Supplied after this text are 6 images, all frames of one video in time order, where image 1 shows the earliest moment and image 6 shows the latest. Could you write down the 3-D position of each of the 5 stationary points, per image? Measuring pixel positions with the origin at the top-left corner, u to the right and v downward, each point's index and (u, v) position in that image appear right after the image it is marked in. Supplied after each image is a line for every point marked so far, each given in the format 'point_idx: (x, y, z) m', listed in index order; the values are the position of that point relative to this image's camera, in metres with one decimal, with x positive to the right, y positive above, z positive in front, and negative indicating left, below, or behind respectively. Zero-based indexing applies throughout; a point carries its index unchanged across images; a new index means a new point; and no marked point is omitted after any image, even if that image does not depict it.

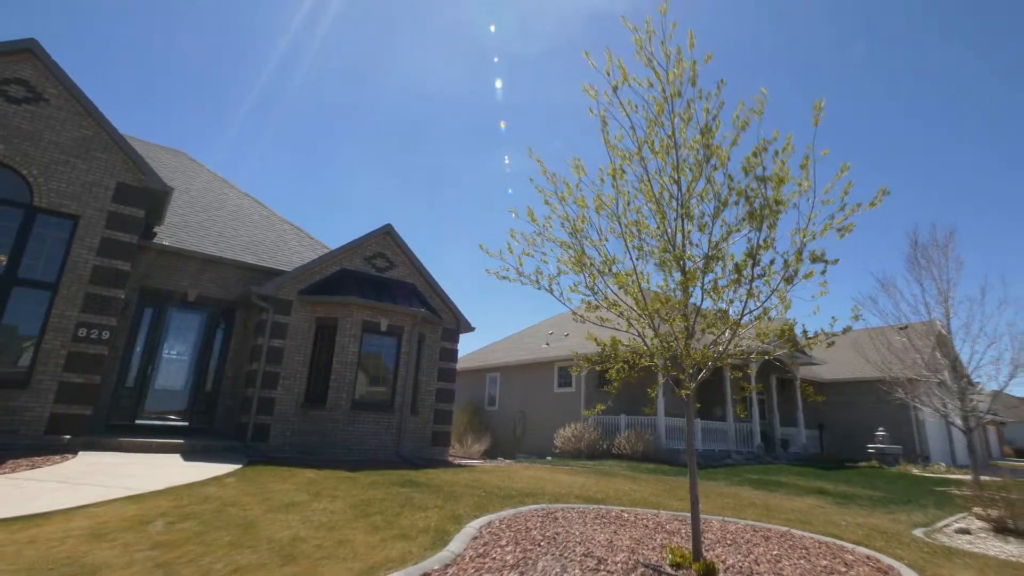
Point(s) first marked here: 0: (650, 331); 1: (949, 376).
0: (+1.5, -0.5, +5.4) m
1: (+12.5, -2.5, +15.0) m
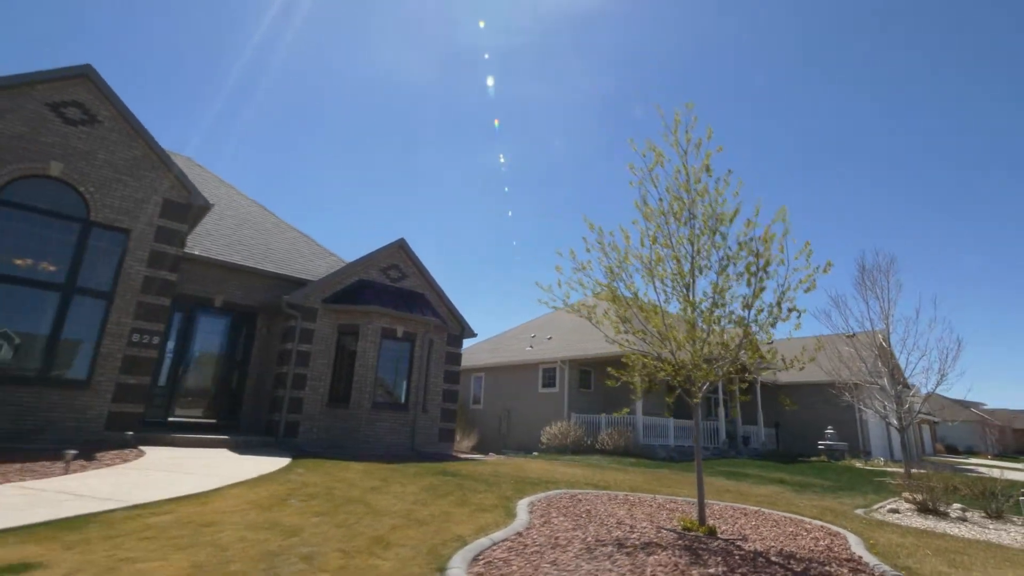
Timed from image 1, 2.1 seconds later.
0: (+2.1, -0.9, +7.0) m
1: (+12.4, -3.1, +17.4) m
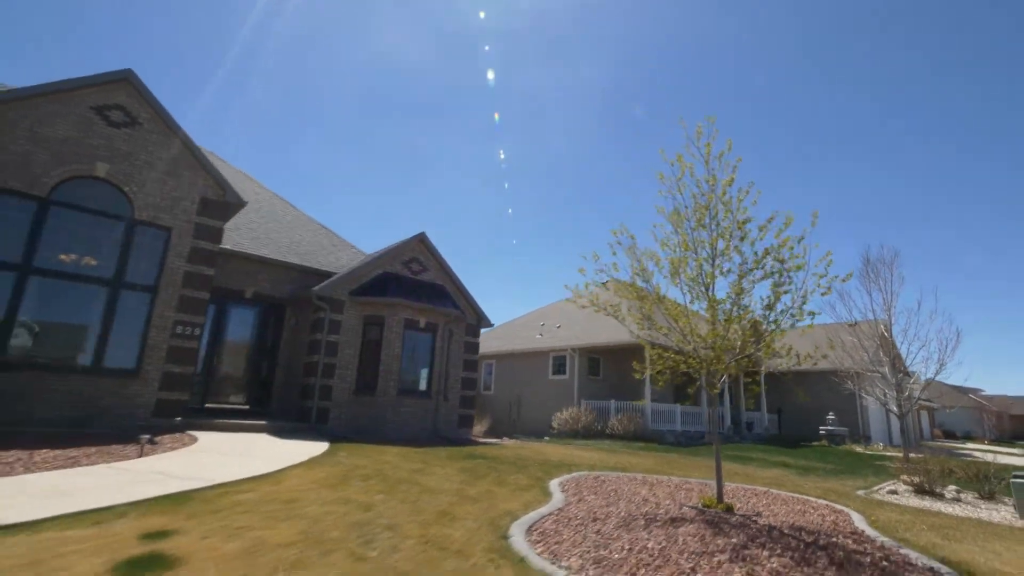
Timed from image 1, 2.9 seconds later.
0: (+2.6, -0.9, +7.7) m
1: (+12.9, -2.8, +18.0) m
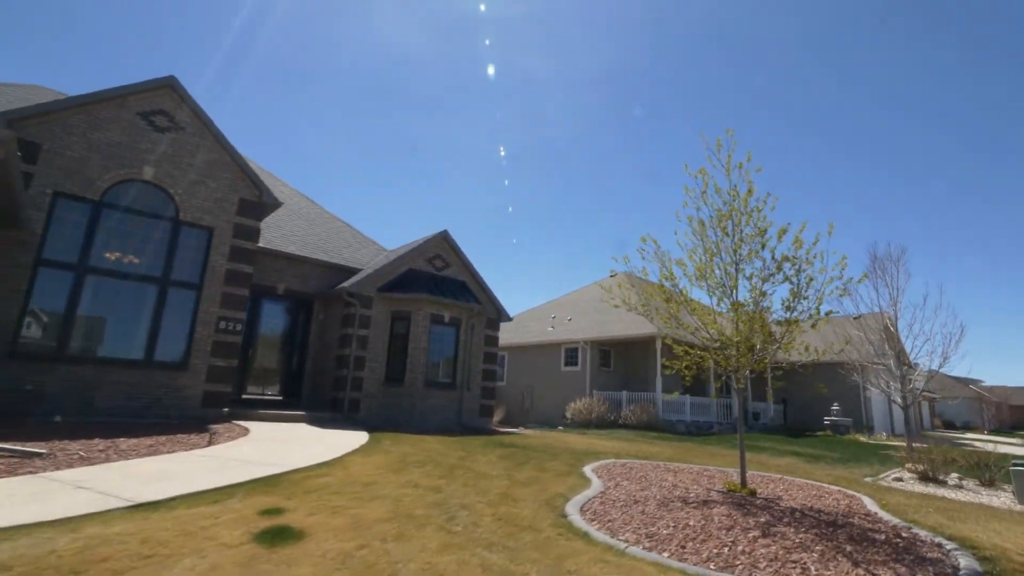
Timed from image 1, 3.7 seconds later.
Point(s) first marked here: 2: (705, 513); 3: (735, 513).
0: (+3.2, -0.9, +8.3) m
1: (+13.5, -2.7, +18.6) m
2: (+2.2, -2.6, +6.0) m
3: (+2.6, -2.6, +6.1) m
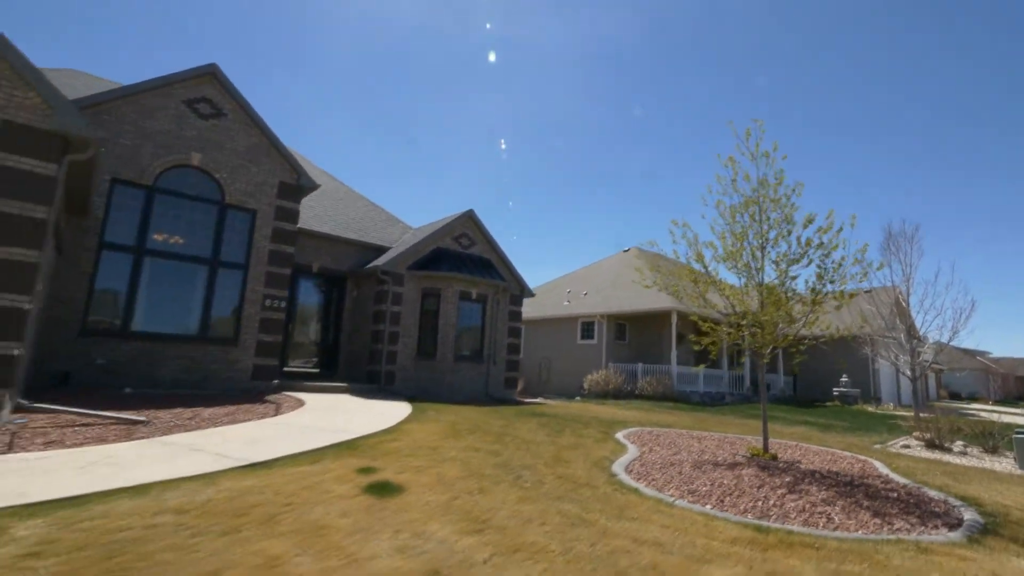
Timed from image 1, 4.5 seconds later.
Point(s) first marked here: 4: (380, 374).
0: (+3.9, -0.6, +8.9) m
1: (+14.3, -1.8, +19.2) m
2: (+2.9, -2.4, +6.7) m
3: (+3.3, -2.4, +6.8) m
4: (-3.8, -2.5, +15.0) m
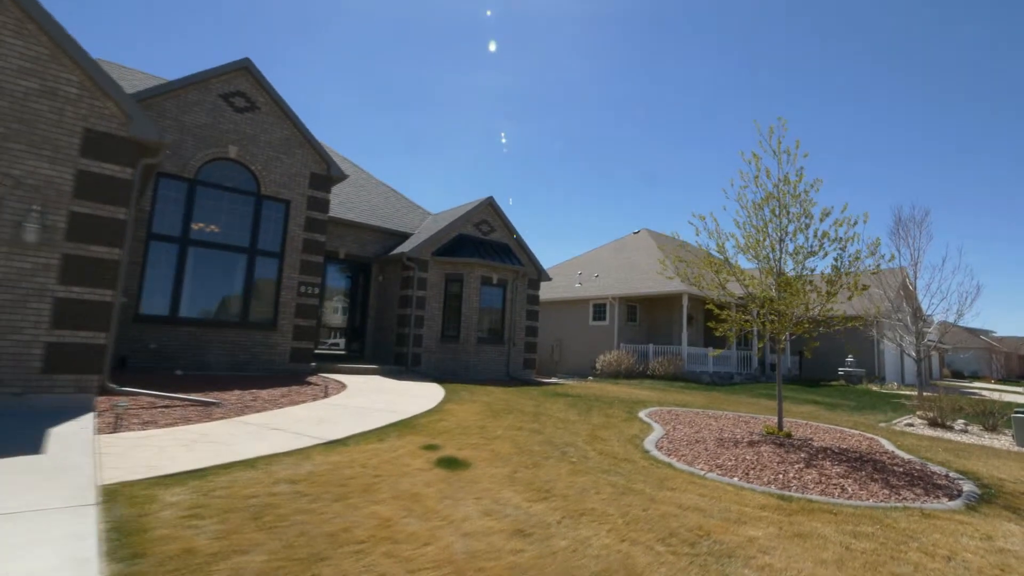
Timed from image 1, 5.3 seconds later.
0: (+4.5, -0.4, +9.5) m
1: (+15.0, -1.2, +19.8) m
2: (+3.4, -2.3, +7.4) m
3: (+3.8, -2.3, +7.5) m
4: (-3.2, -2.1, +15.7) m
